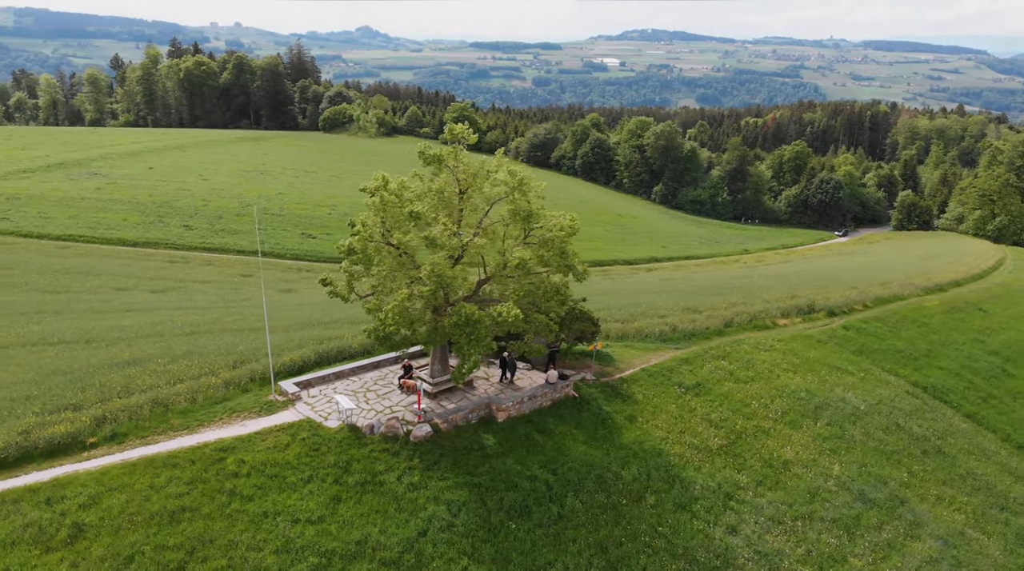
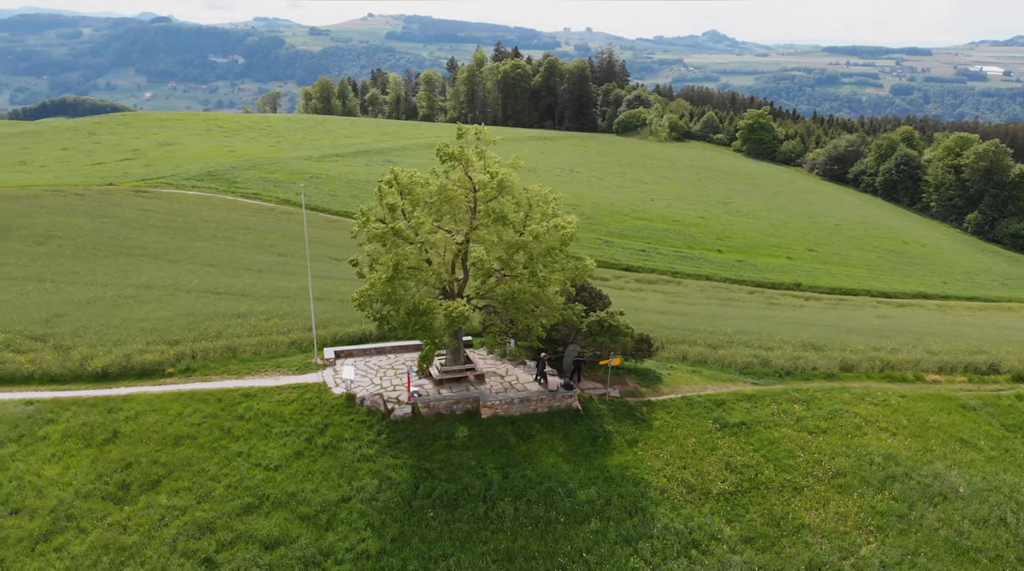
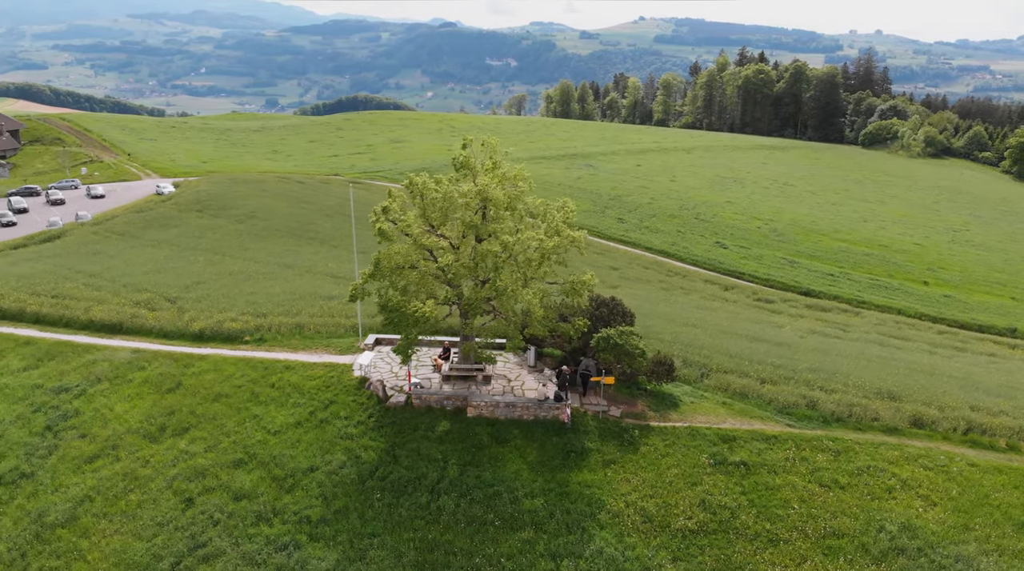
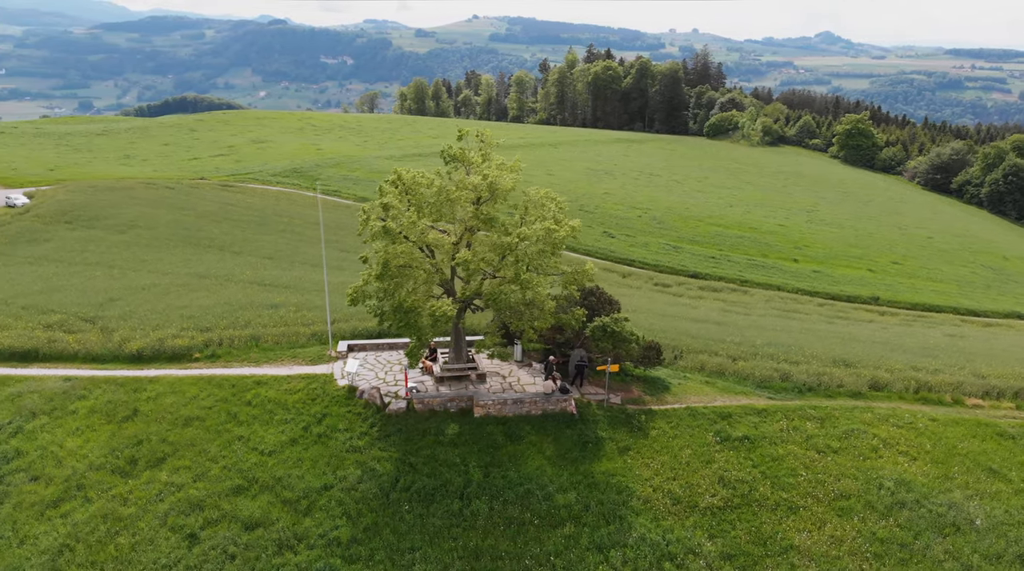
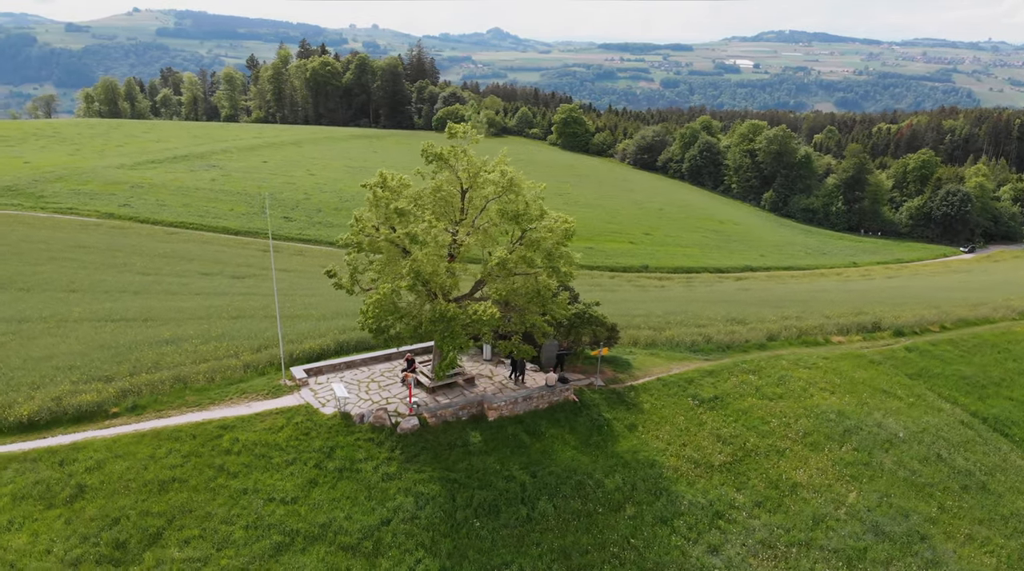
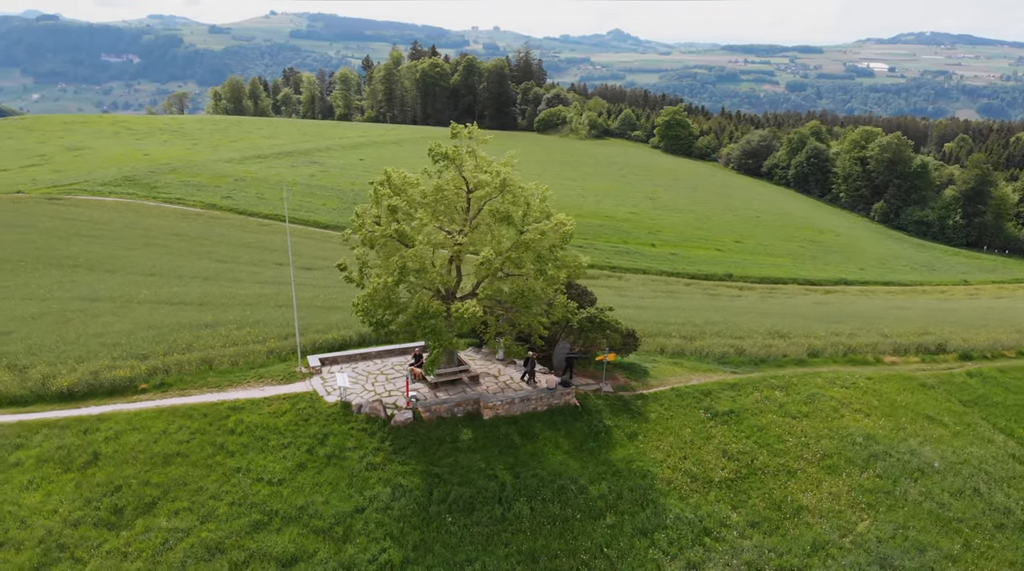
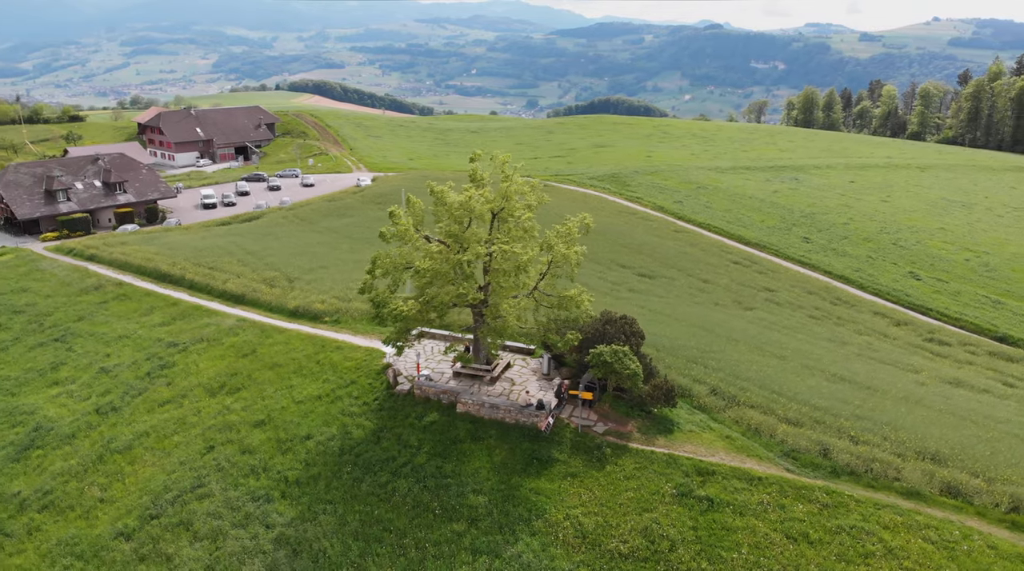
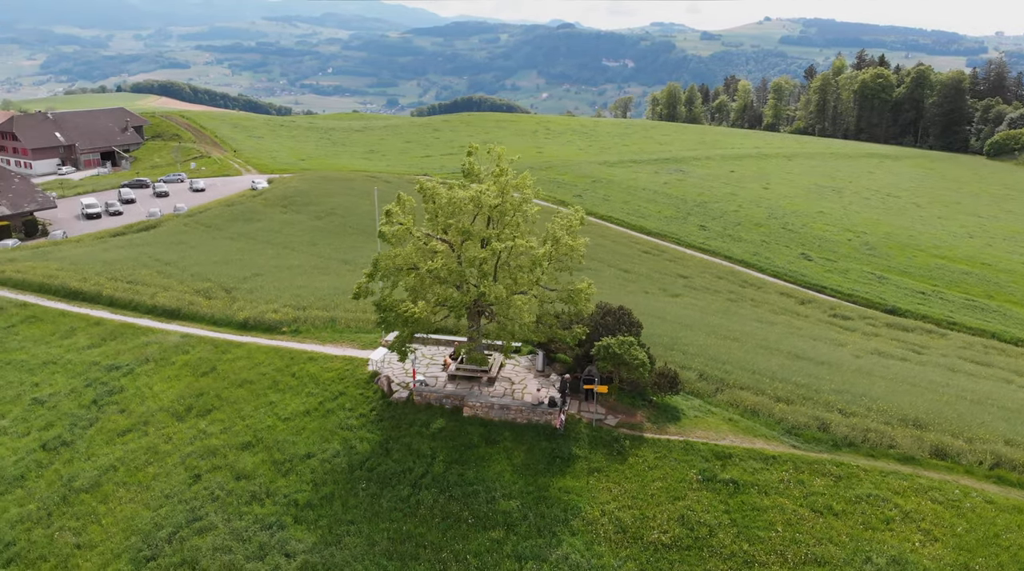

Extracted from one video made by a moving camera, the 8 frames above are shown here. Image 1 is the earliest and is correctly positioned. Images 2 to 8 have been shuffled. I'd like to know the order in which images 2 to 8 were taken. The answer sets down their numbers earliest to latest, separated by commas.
5, 6, 2, 4, 3, 8, 7
